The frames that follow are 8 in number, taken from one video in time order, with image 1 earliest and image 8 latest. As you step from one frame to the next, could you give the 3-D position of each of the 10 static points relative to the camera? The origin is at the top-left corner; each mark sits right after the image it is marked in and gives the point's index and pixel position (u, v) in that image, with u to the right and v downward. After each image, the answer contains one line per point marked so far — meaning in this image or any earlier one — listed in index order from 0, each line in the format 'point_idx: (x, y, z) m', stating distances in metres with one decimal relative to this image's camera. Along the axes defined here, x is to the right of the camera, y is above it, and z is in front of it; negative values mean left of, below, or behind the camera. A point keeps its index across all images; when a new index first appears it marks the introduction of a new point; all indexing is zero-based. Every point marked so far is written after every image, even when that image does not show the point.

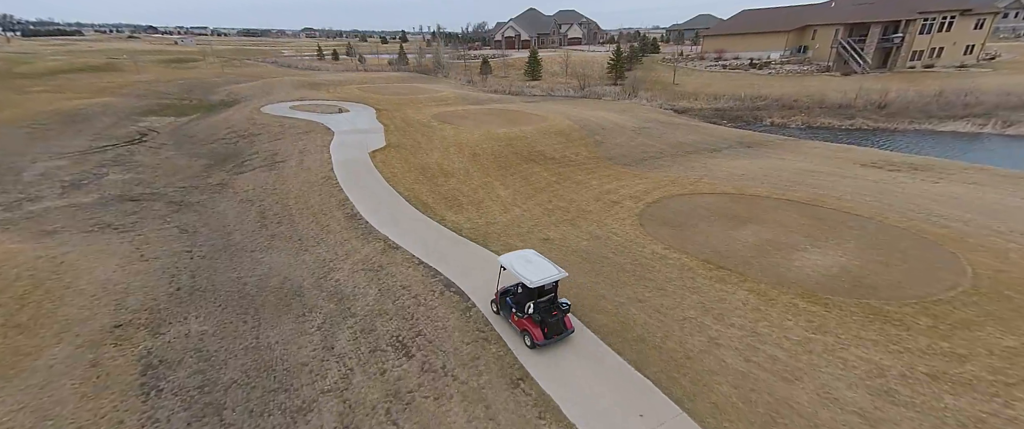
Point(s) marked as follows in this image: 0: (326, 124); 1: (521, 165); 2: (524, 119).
0: (-8.6, +4.1, +17.3) m
1: (+0.3, +1.6, +12.1) m
2: (+0.7, +4.4, +17.7) m
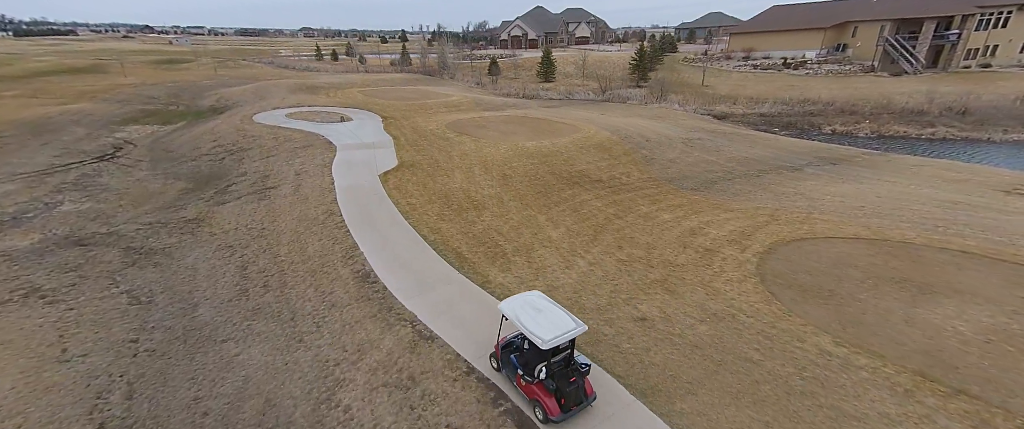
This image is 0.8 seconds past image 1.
0: (-7.5, +3.1, +15.1) m
1: (+1.4, +0.6, +9.9) m
2: (+1.8, +3.5, +15.5) m
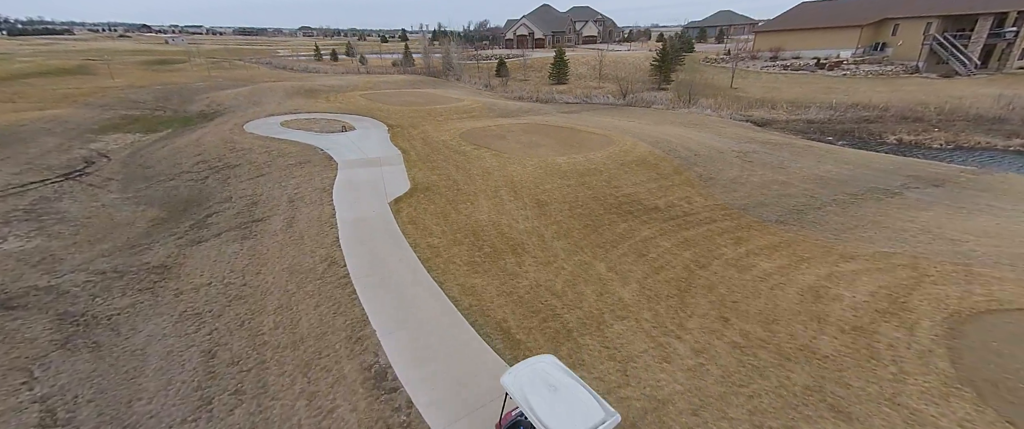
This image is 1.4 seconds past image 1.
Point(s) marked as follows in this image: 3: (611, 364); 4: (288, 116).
0: (-6.6, +2.3, +13.3) m
1: (+2.3, -0.2, +8.1) m
2: (+2.7, +2.7, +13.7) m
3: (+1.2, -1.8, +4.4) m
4: (-11.7, +5.1, +19.3) m
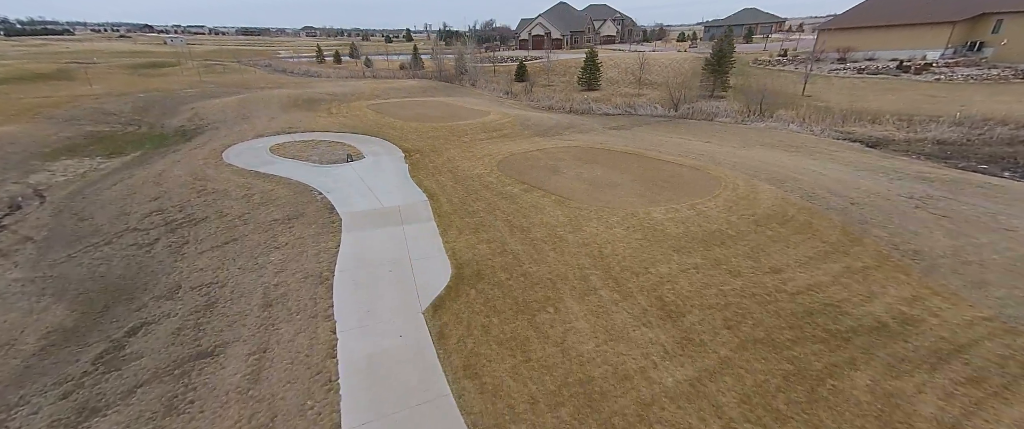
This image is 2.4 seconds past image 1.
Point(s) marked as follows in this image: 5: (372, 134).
0: (-4.8, +0.5, +9.7) m
1: (+4.1, -1.9, +4.4) m
2: (+4.5, +0.9, +10.0) m
3: (+2.9, -3.5, +0.8) m
4: (-9.9, +3.3, +15.7) m
5: (-6.3, +3.5, +16.9) m
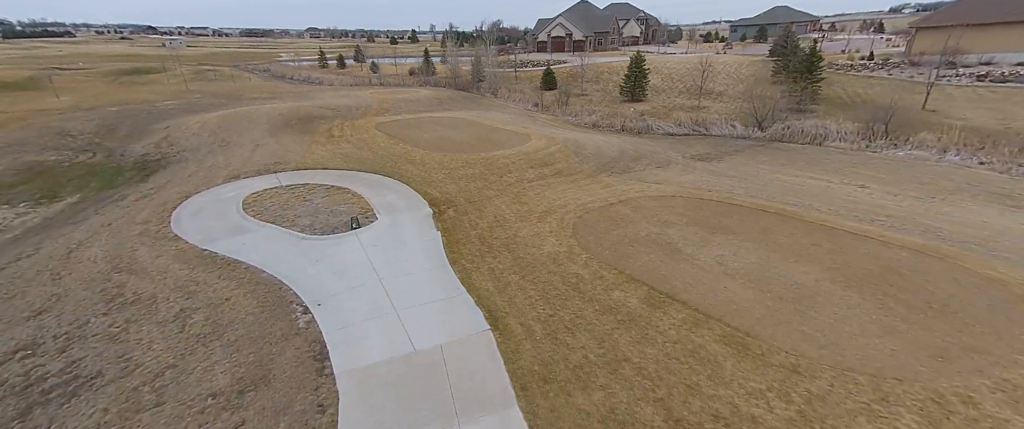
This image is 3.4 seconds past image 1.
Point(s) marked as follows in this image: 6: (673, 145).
0: (-2.8, -1.7, +5.4) m
1: (+6.0, -4.1, 0.0) m
2: (+6.4, -1.2, +5.6) m
3: (+4.8, -5.7, -3.6) m
4: (-7.9, +1.1, +11.5) m
5: (-4.3, +1.3, +12.6) m
6: (+7.0, +3.0, +16.0) m
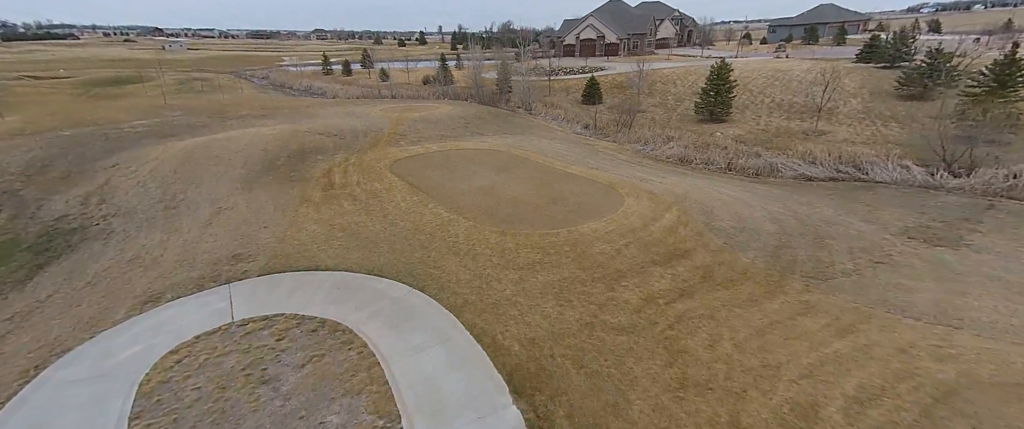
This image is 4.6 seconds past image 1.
0: (-0.5, -4.5, -0.1) m
1: (+8.3, -6.8, -5.6) m
2: (+8.8, -4.0, 0.0) m
3: (+7.0, -8.4, -9.2) m
4: (-5.4, -1.8, +6.1) m
5: (-1.8, -1.5, +7.2) m
6: (+9.5, +0.2, +10.3) m
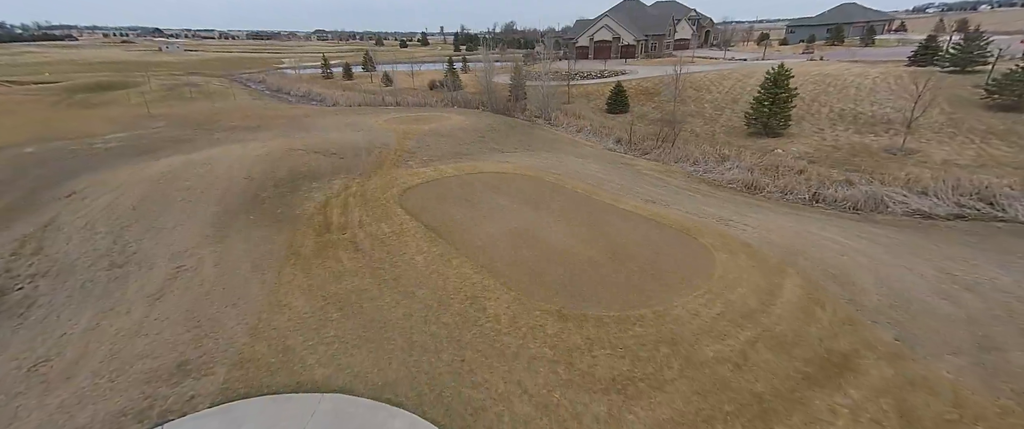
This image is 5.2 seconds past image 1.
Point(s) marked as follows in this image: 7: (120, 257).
0: (+0.7, -5.9, -2.9) m
1: (+9.4, -8.2, -8.4) m
2: (+10.0, -5.4, -2.8) m
3: (+8.2, -9.8, -12.0) m
4: (-4.2, -3.2, +3.3) m
5: (-0.6, -2.9, +4.4) m
6: (+10.7, -1.2, +7.6) m
7: (-9.9, -0.9, +9.2) m
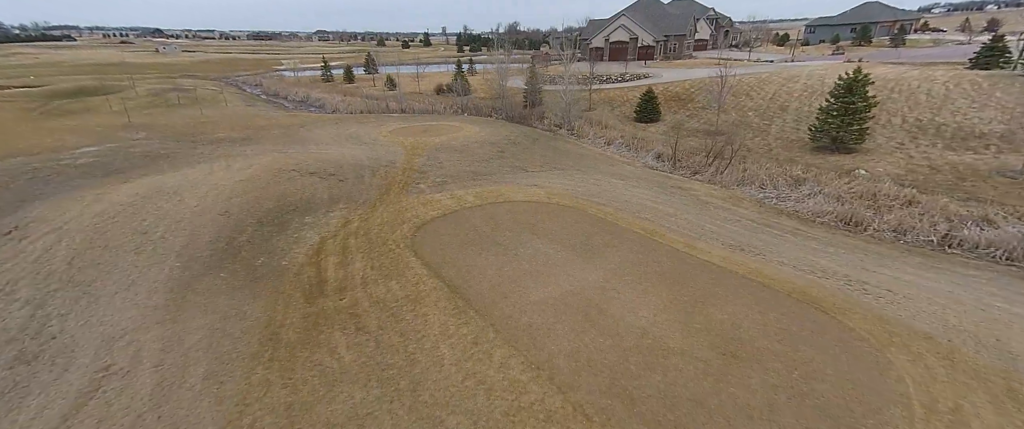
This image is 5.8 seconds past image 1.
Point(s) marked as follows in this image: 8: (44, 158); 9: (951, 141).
0: (+1.8, -7.2, -5.5) m
1: (+10.6, -9.5, -11.1) m
2: (+11.1, -6.6, -5.5) m
3: (+9.3, -11.0, -14.7) m
4: (-3.0, -4.4, +0.7) m
5: (+0.5, -4.2, +1.7) m
6: (+11.9, -2.5, +4.8) m
7: (-8.8, -2.2, +6.5) m
8: (-23.0, +2.8, +18.0) m
9: (+18.5, +3.2, +15.5) m
